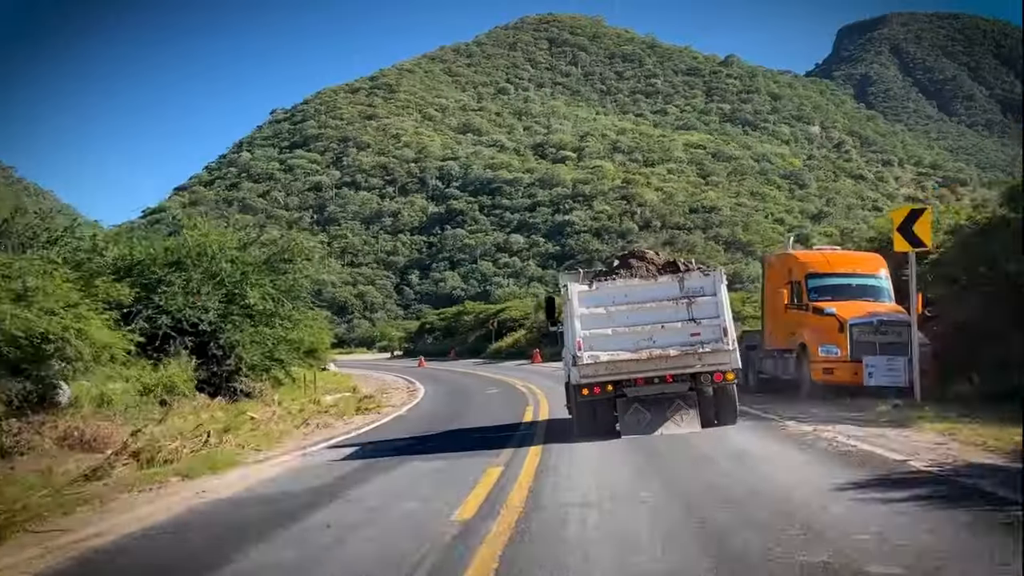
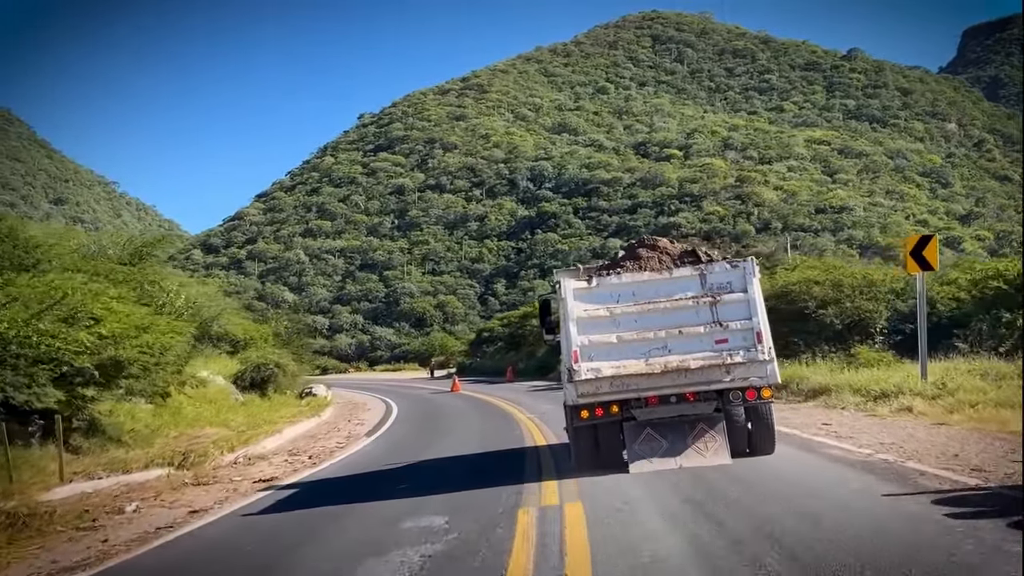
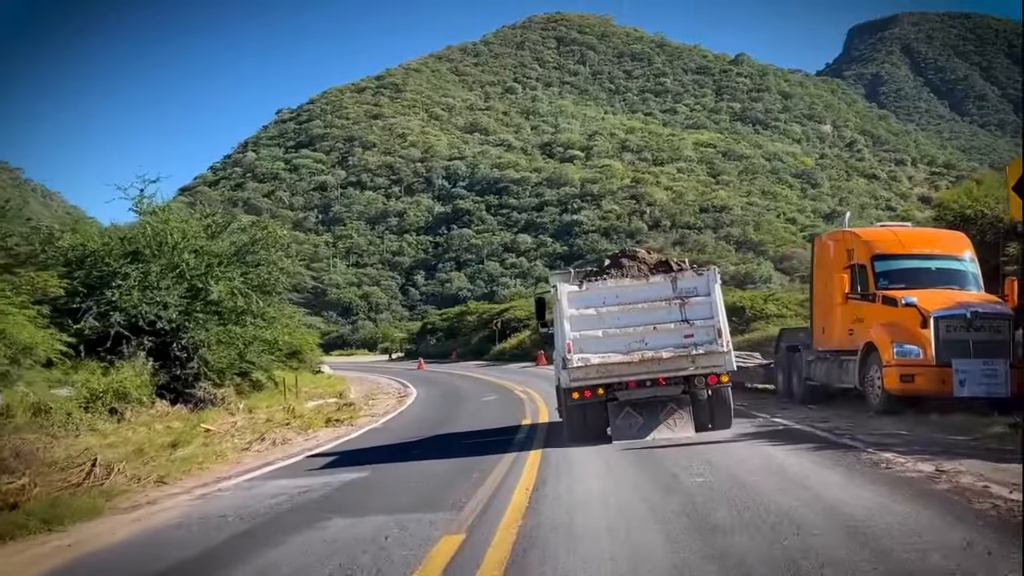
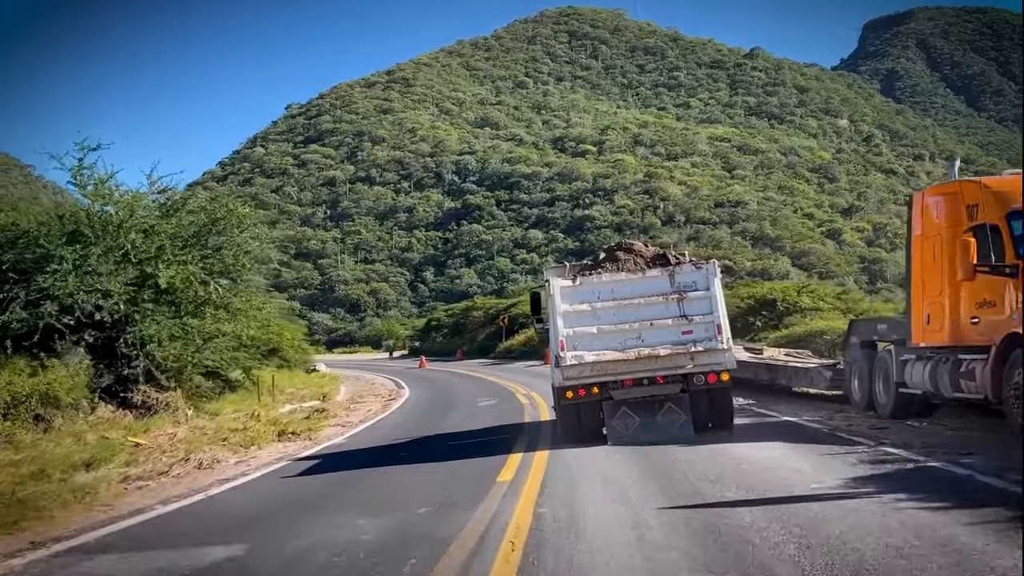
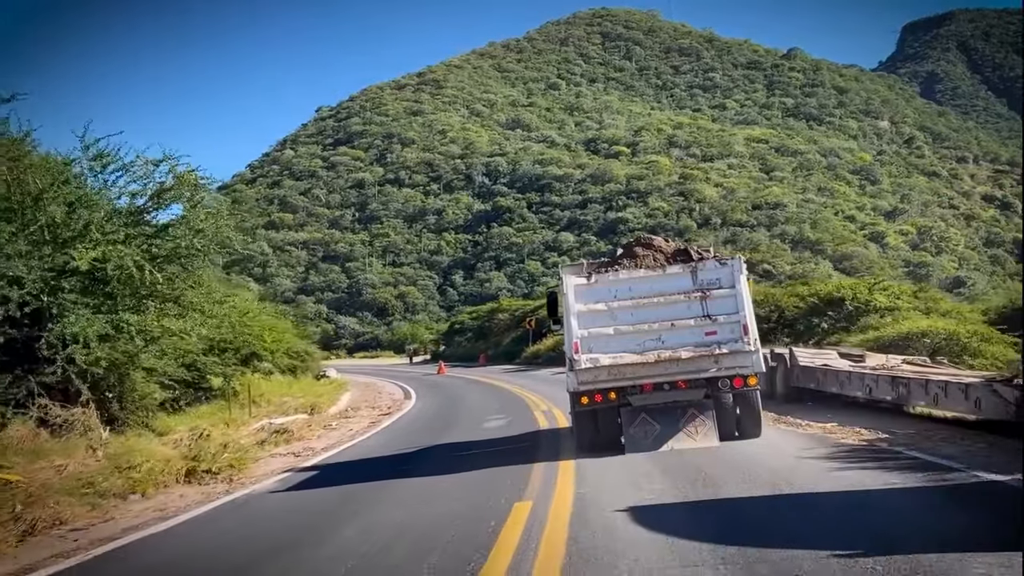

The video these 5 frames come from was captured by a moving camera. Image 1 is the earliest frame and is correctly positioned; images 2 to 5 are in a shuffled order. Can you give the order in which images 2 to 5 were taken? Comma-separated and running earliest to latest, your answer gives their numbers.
3, 4, 5, 2
